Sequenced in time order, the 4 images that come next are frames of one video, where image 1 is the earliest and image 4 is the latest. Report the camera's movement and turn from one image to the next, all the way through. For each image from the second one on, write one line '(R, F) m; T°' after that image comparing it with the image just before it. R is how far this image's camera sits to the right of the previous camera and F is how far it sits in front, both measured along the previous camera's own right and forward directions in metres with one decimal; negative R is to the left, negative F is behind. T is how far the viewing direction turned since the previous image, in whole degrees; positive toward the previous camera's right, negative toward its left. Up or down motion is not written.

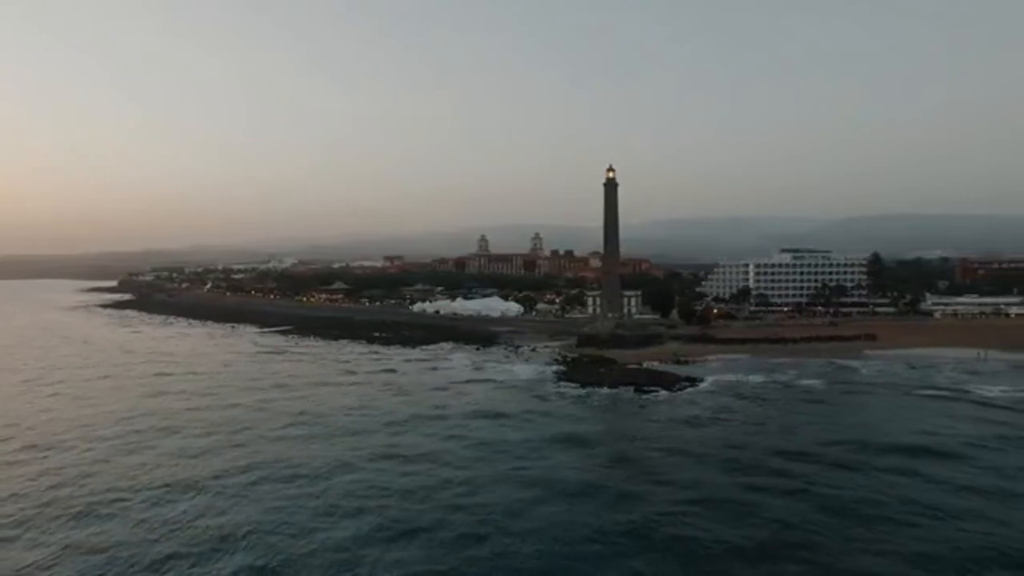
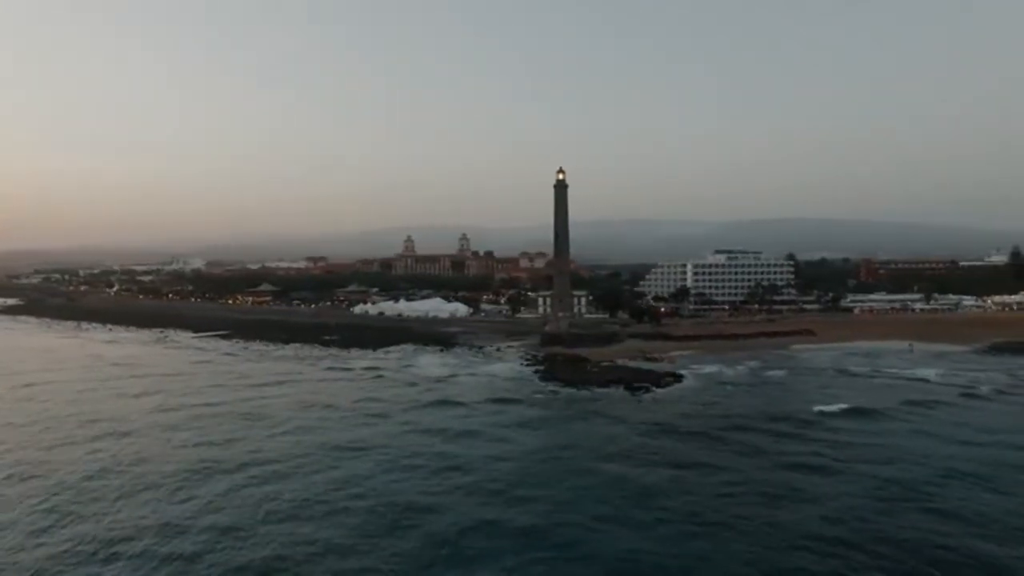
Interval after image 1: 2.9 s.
(-3.9, -0.1) m; +10°
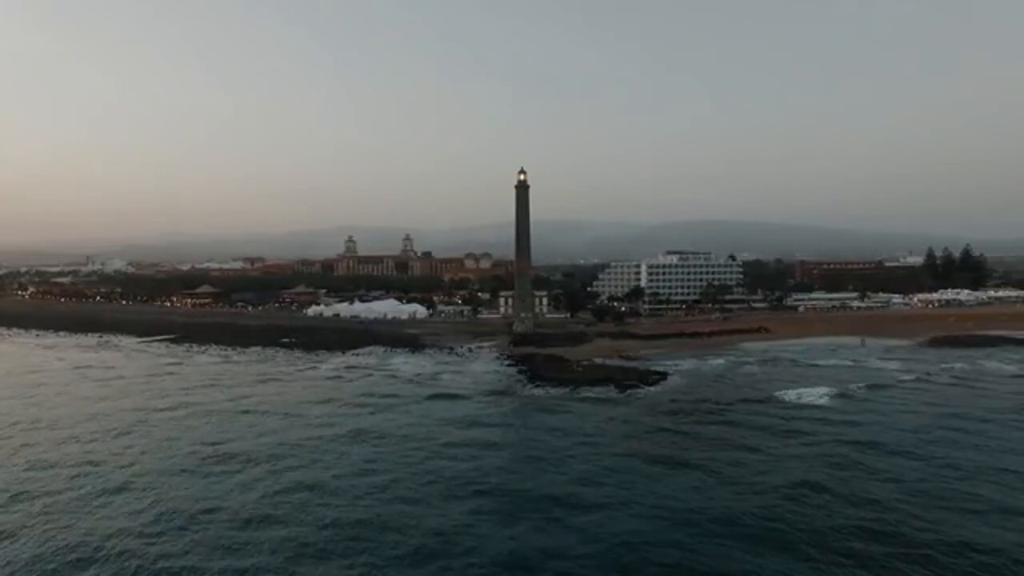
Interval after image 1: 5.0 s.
(-3.0, +0.2) m; +8°
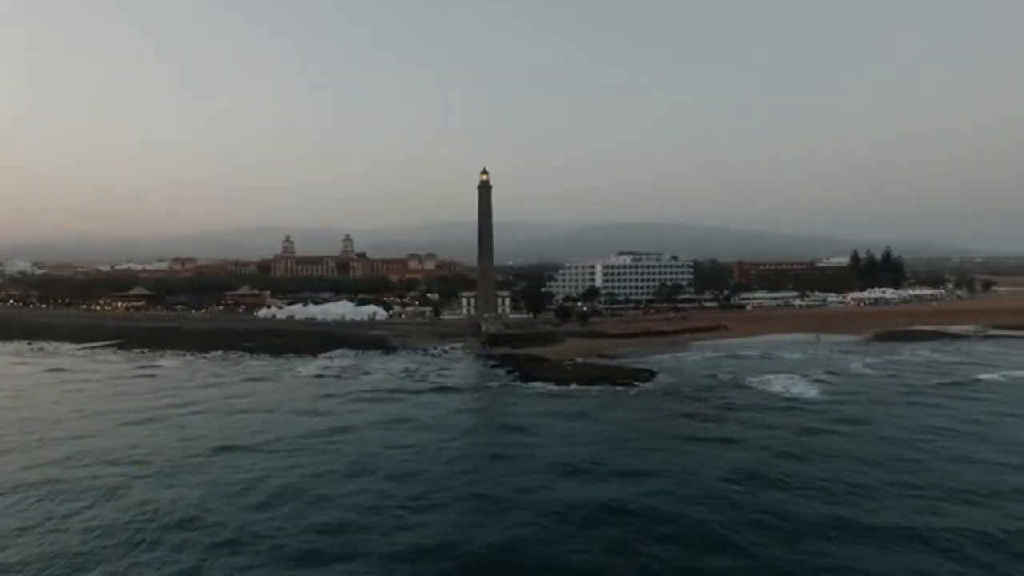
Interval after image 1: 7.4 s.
(-3.4, +0.5) m; +8°
